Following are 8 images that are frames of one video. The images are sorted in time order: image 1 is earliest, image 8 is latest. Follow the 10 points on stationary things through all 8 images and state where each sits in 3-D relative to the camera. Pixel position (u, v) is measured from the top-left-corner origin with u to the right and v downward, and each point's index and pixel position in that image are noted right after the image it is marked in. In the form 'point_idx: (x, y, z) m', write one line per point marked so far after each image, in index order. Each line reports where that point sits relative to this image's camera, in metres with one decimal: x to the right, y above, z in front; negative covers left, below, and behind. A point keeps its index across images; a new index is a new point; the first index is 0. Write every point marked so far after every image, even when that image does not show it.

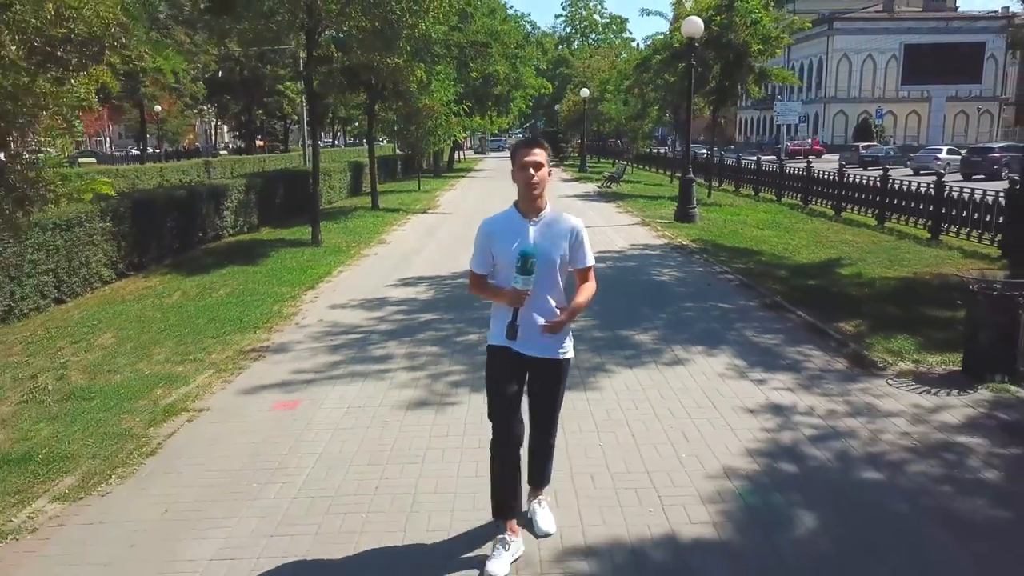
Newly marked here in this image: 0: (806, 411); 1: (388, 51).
0: (+1.6, -0.7, +5.8) m
1: (-1.7, +3.4, +14.9) m
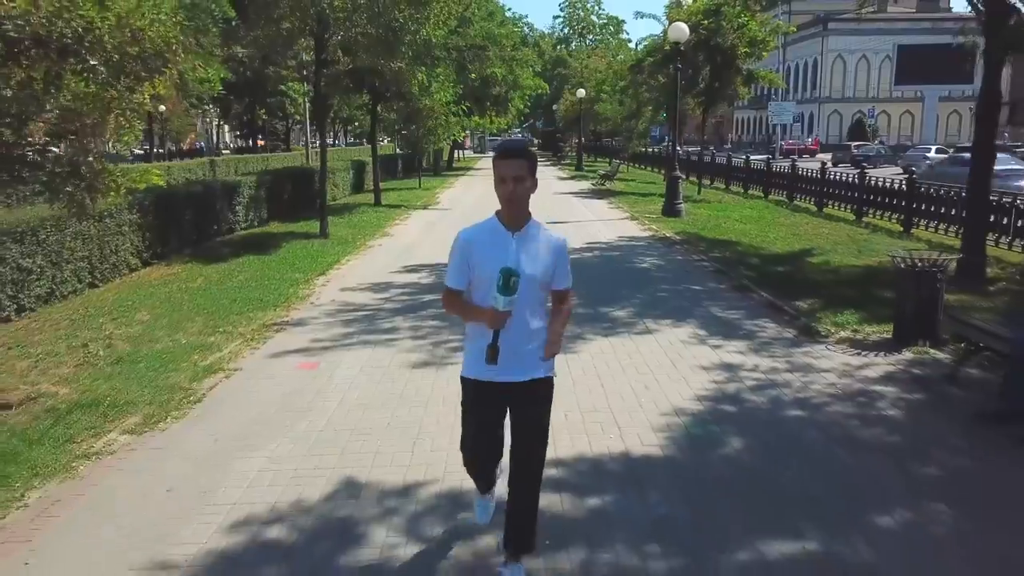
0: (+1.5, -0.5, +6.8) m
1: (-1.8, +3.5, +15.9) m
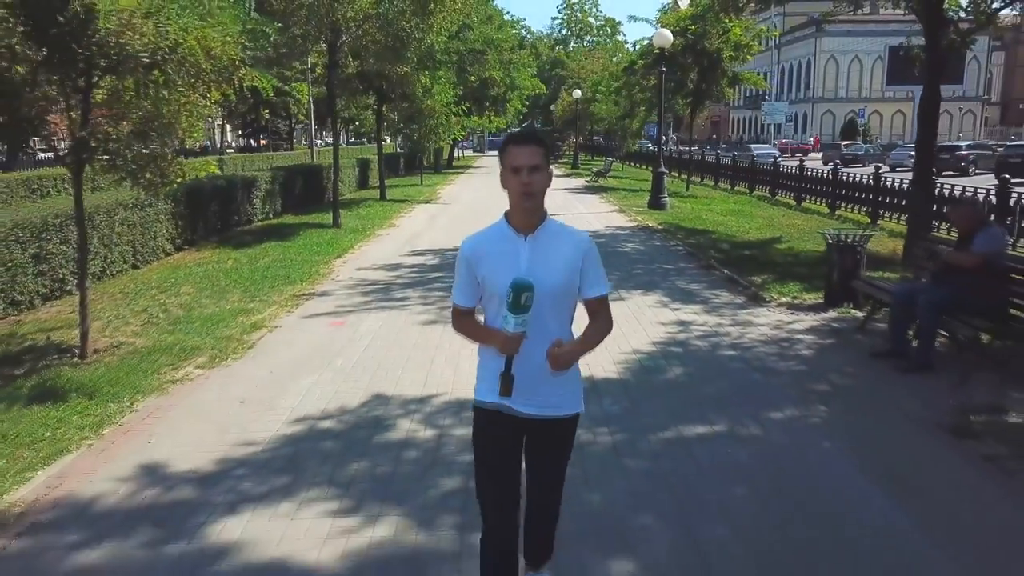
0: (+1.5, -0.3, +8.2) m
1: (-1.9, +3.8, +17.4) m
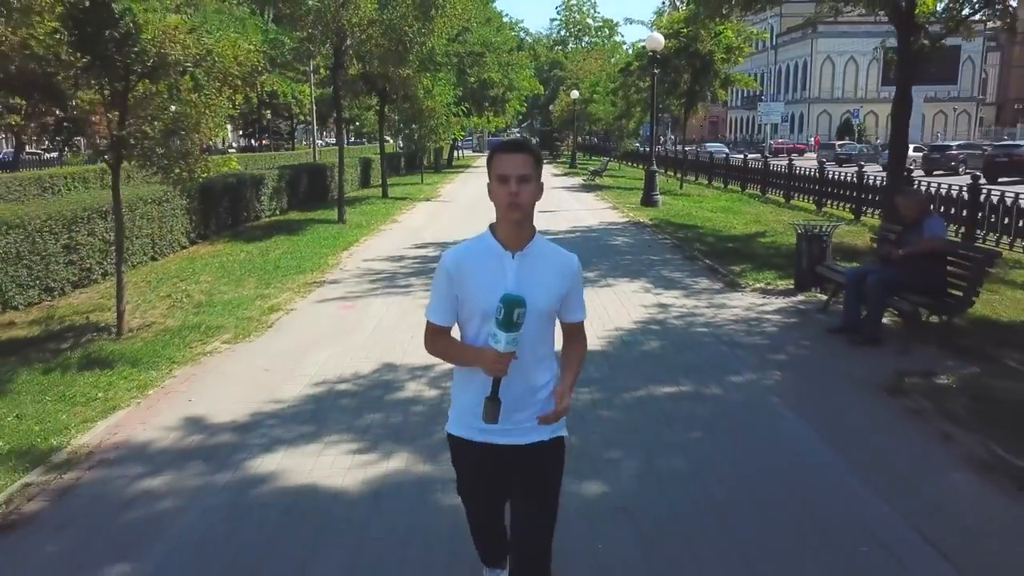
0: (+1.4, -0.2, +9.0) m
1: (-1.9, +3.9, +18.2) m
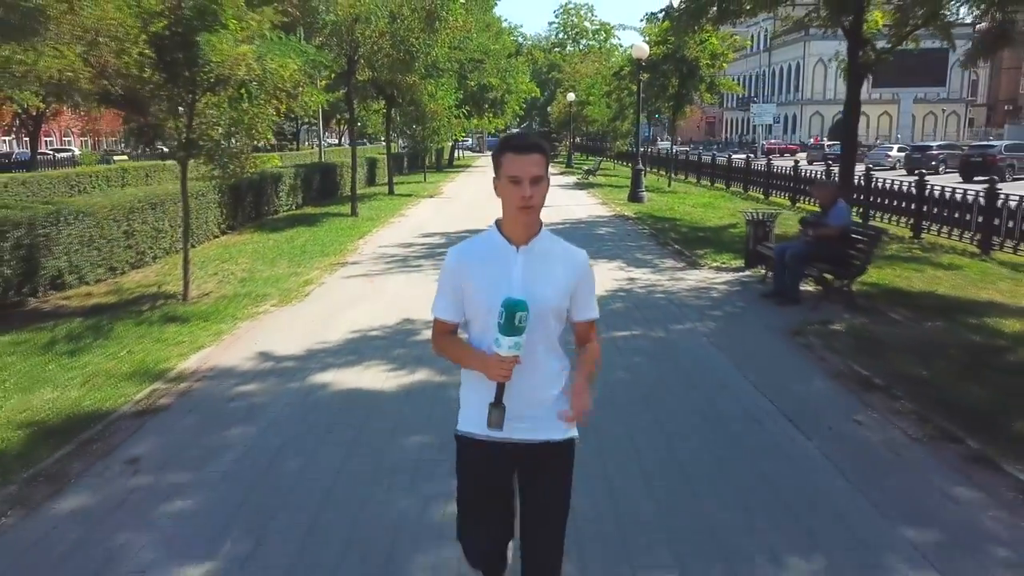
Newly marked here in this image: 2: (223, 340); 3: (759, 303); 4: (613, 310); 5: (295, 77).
0: (+1.4, +0.1, +10.9) m
1: (-2.0, +4.1, +20.1) m
2: (-2.2, -0.4, +8.1) m
3: (+2.1, -0.1, +9.2) m
4: (+0.8, -0.2, +8.9) m
5: (-2.1, +2.1, +10.4) m
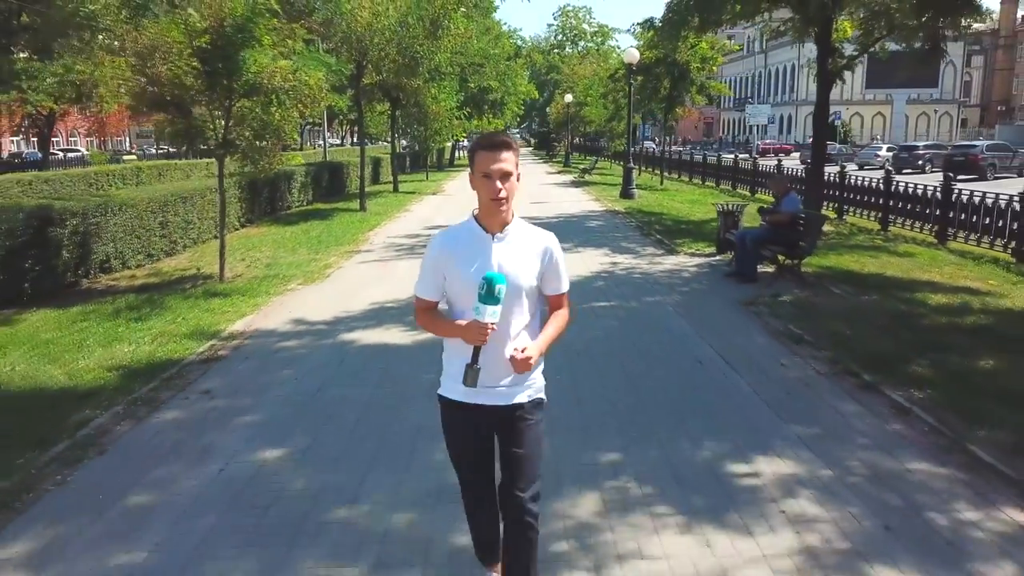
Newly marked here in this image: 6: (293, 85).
0: (+1.3, +0.3, +12.3) m
1: (-2.0, +4.3, +21.5) m
2: (-2.2, -0.2, +9.5) m
3: (+2.1, +0.1, +10.6) m
4: (+0.8, 0.0, +10.3) m
5: (-2.2, +2.3, +11.8) m
6: (-2.3, +2.1, +11.2) m
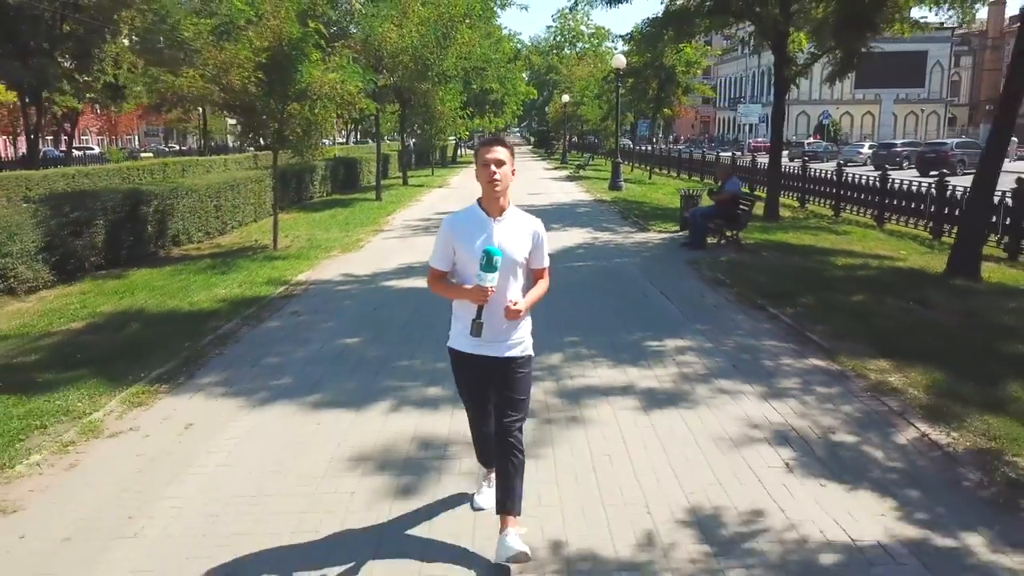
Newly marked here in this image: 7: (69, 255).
0: (+1.3, +0.7, +15.0) m
1: (-2.0, +4.7, +24.1) m
2: (-2.3, +0.2, +12.2) m
3: (+2.1, +0.5, +13.2) m
4: (+0.8, +0.4, +13.0) m
5: (-2.2, +2.7, +14.5) m
6: (-2.3, +2.6, +13.8) m
7: (-4.8, +0.4, +11.6) m
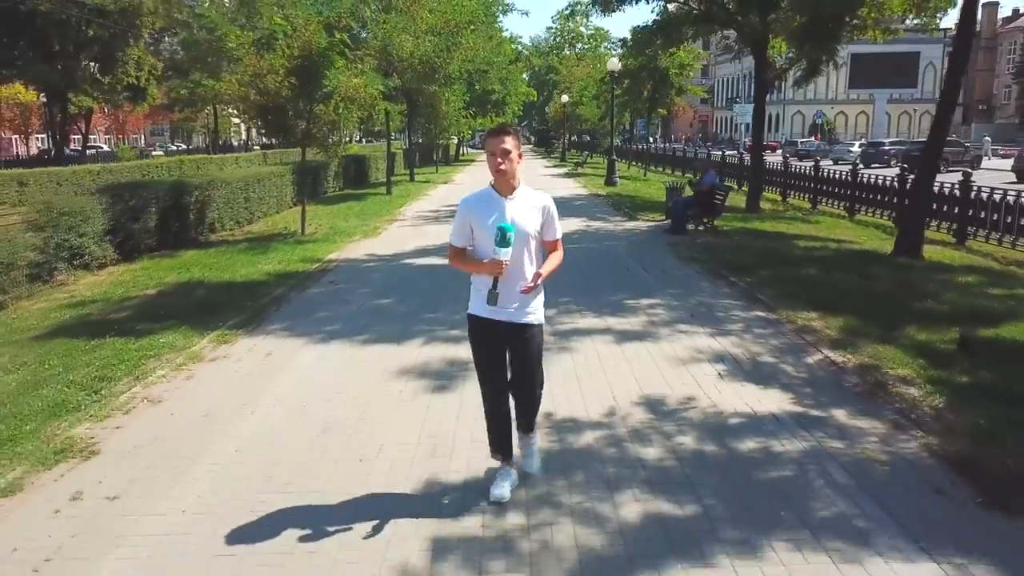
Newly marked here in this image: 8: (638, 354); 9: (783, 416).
0: (+1.3, +1.0, +16.7) m
1: (-2.0, +5.0, +25.8) m
2: (-2.2, +0.5, +13.9) m
3: (+2.1, +0.7, +14.9) m
4: (+0.8, +0.7, +14.7) m
5: (-2.2, +3.0, +16.2) m
6: (-2.3, +2.8, +15.5) m
7: (-4.8, +0.6, +13.3) m
8: (+0.8, -0.4, +7.1) m
9: (+1.4, -0.7, +5.5) m
